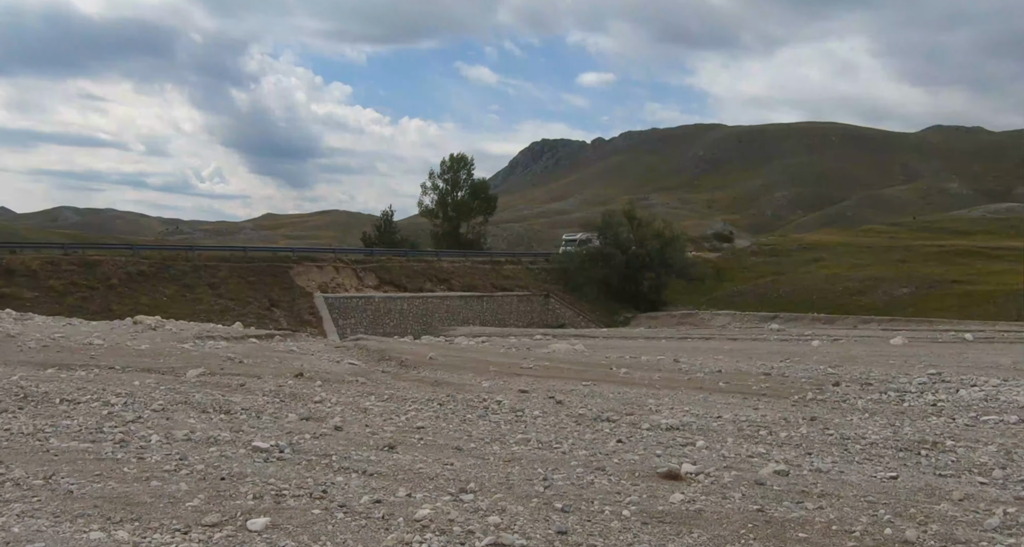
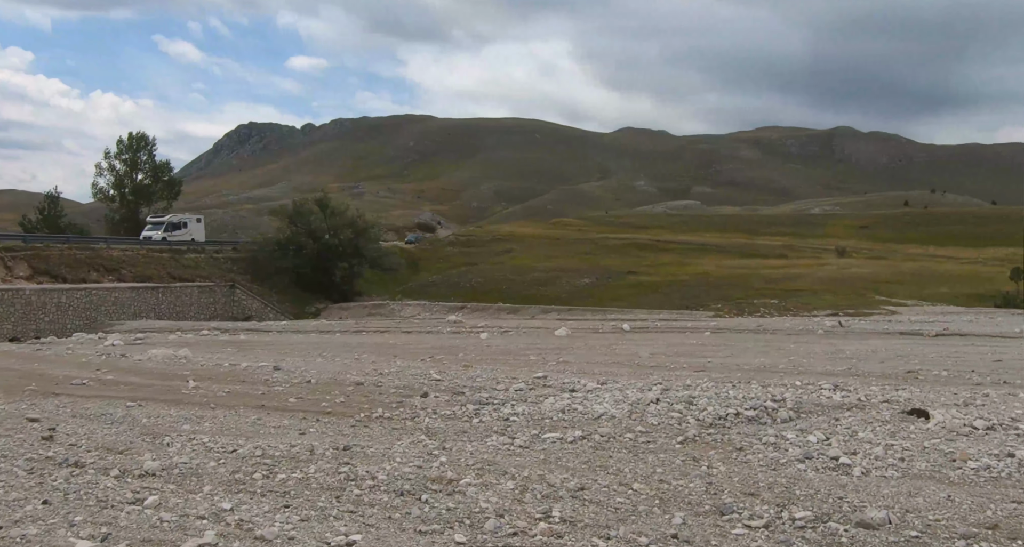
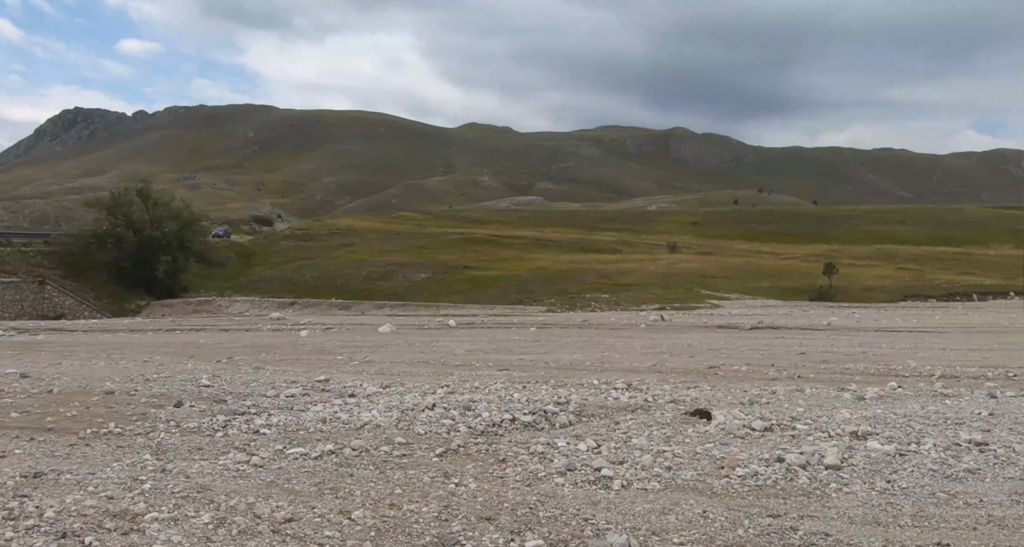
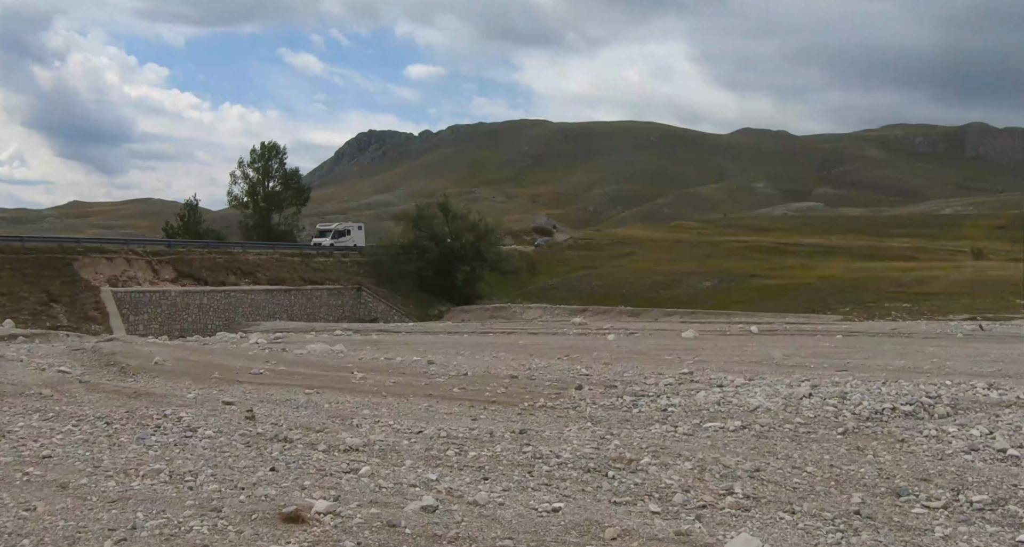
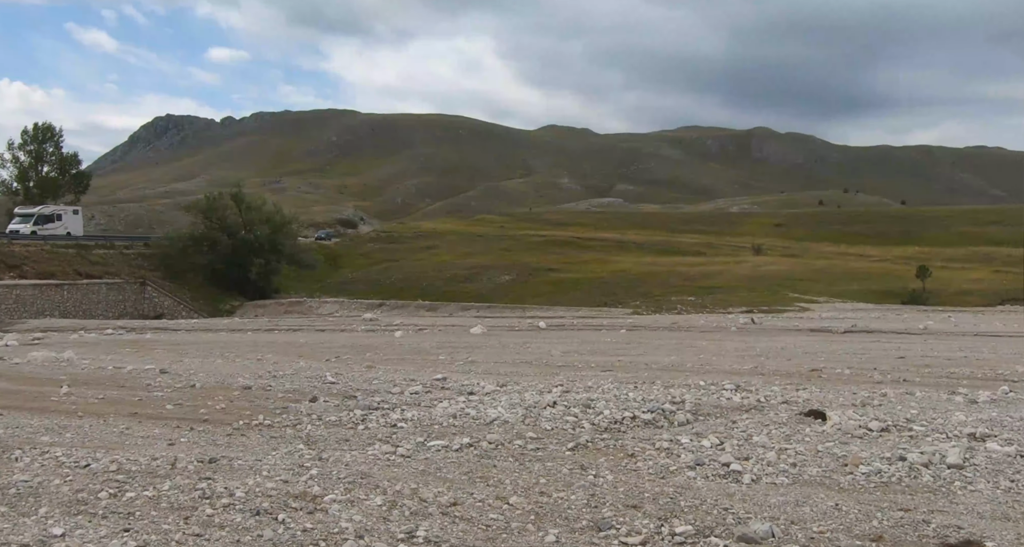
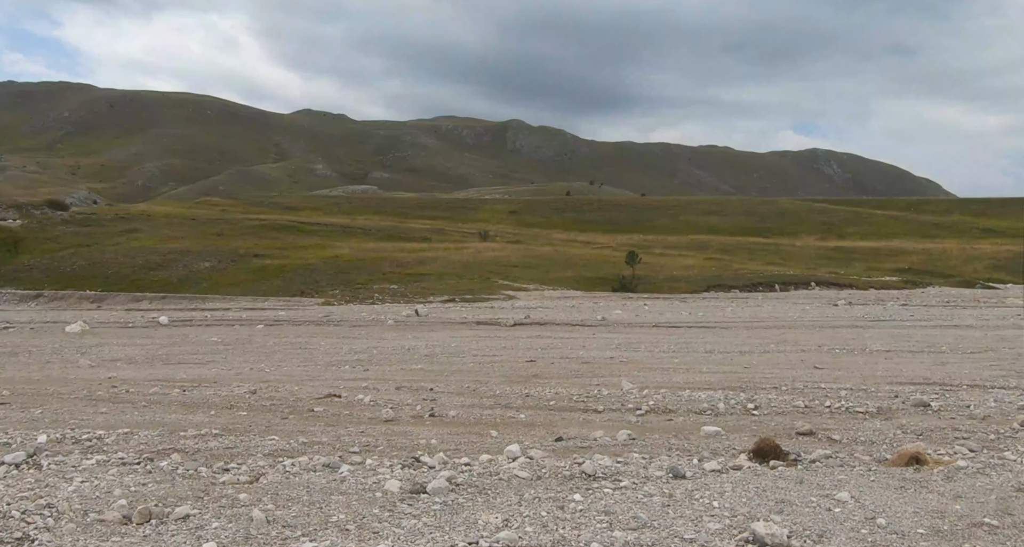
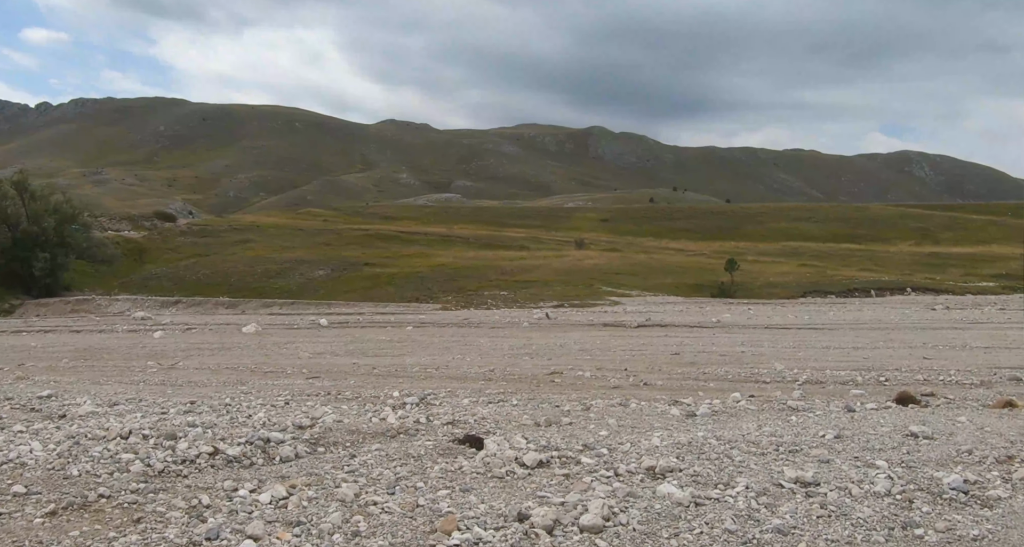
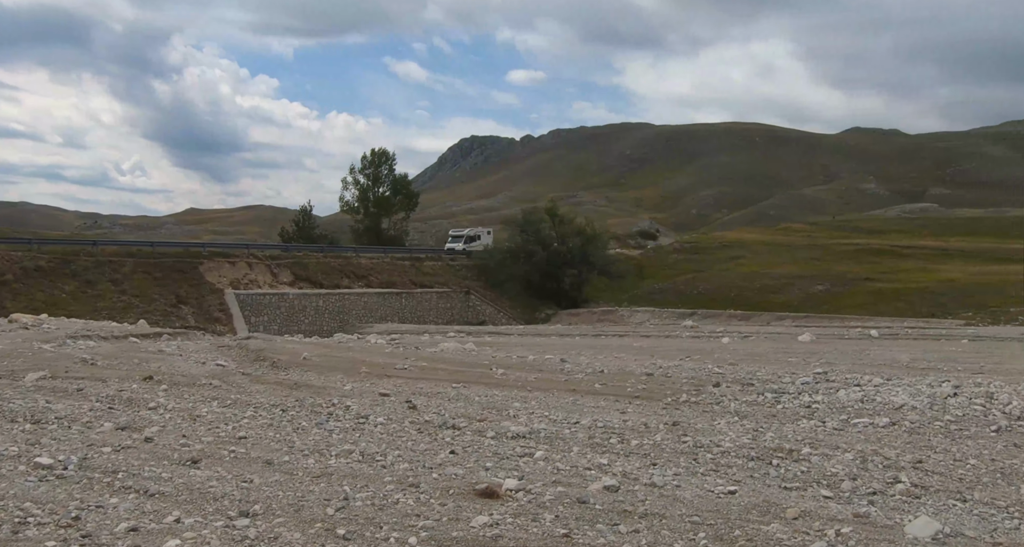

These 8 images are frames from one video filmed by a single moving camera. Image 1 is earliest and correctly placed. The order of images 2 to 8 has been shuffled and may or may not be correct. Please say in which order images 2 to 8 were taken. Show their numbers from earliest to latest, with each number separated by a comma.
8, 4, 2, 5, 3, 7, 6
